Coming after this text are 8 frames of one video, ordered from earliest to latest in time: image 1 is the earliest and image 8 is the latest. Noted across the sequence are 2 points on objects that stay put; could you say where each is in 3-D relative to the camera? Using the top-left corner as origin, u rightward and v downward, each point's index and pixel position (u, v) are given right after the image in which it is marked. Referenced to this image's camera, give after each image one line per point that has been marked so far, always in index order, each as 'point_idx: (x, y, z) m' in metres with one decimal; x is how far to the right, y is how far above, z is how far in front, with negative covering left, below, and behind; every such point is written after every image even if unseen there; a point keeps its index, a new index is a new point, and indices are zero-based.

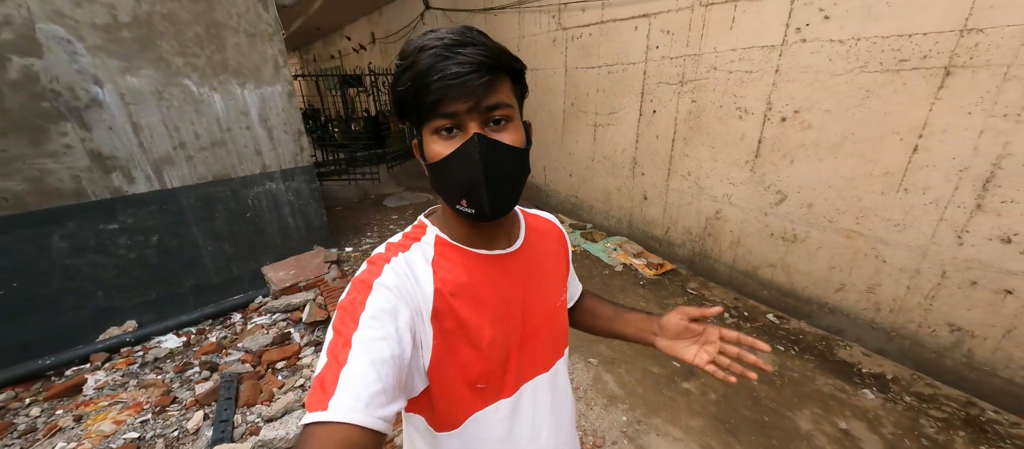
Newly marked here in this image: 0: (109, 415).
0: (-2.3, -1.1, +1.9) m
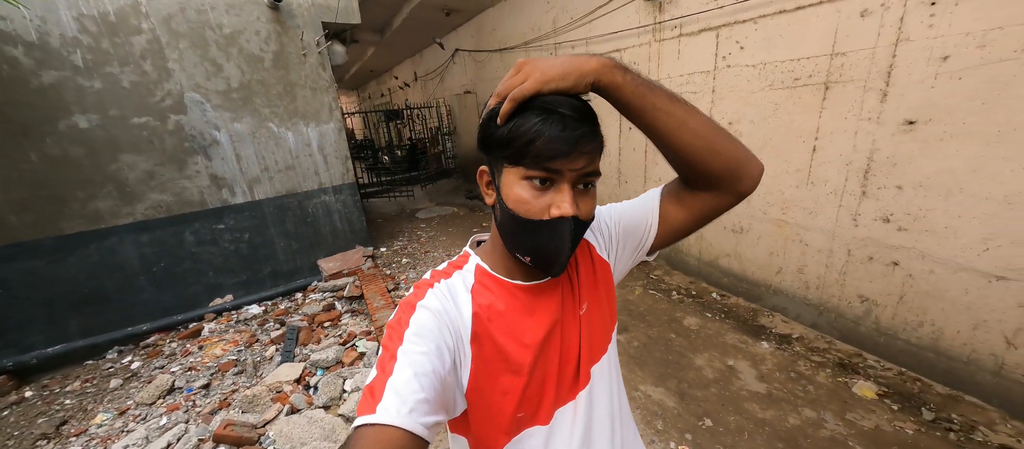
0: (-2.5, -1.0, +2.9) m
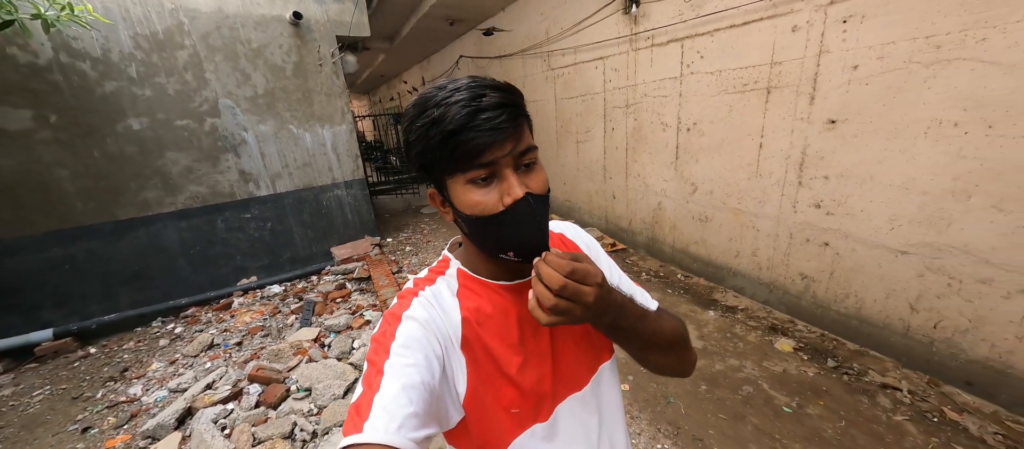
0: (-2.6, -0.9, +3.4) m
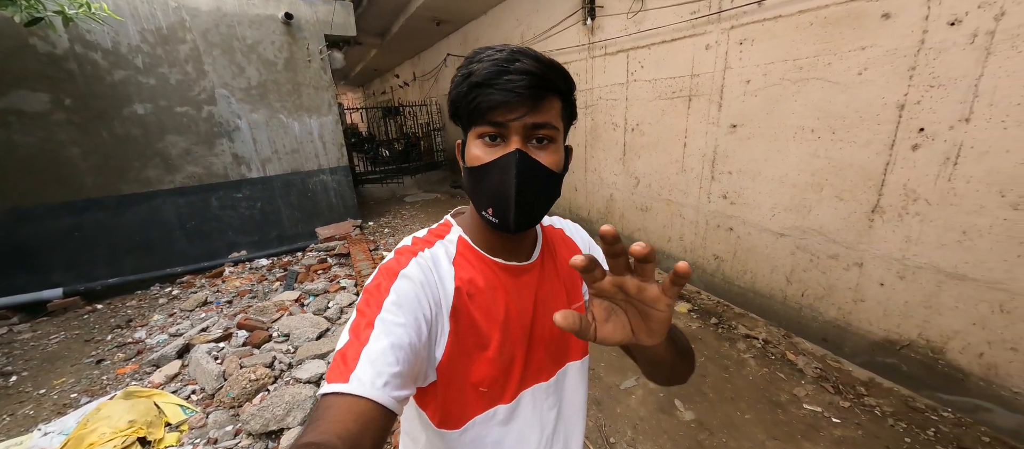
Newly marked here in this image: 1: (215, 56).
0: (-3.0, -0.6, +3.8) m
1: (-3.6, +2.0, +4.2) m
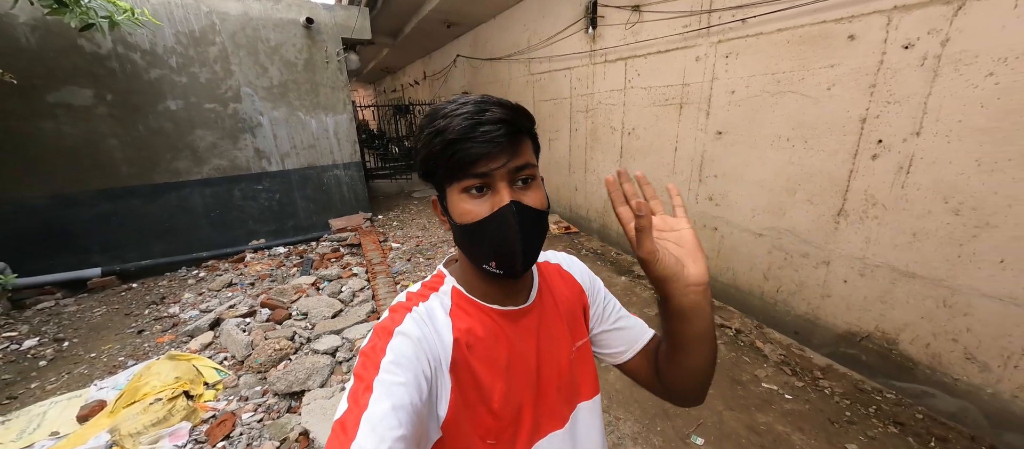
0: (-3.1, -0.5, +4.2) m
1: (-3.5, +2.2, +4.5) m
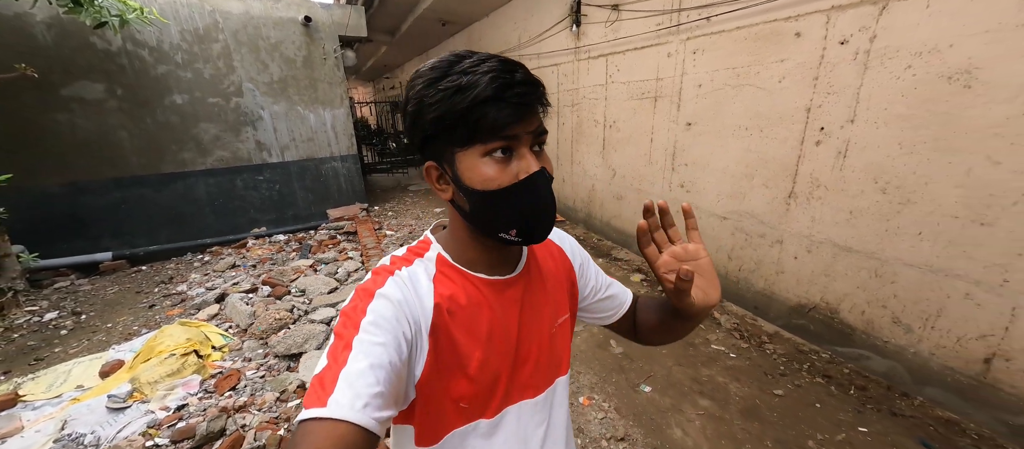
0: (-3.2, -0.3, +4.4) m
1: (-3.7, +2.3, +4.7) m
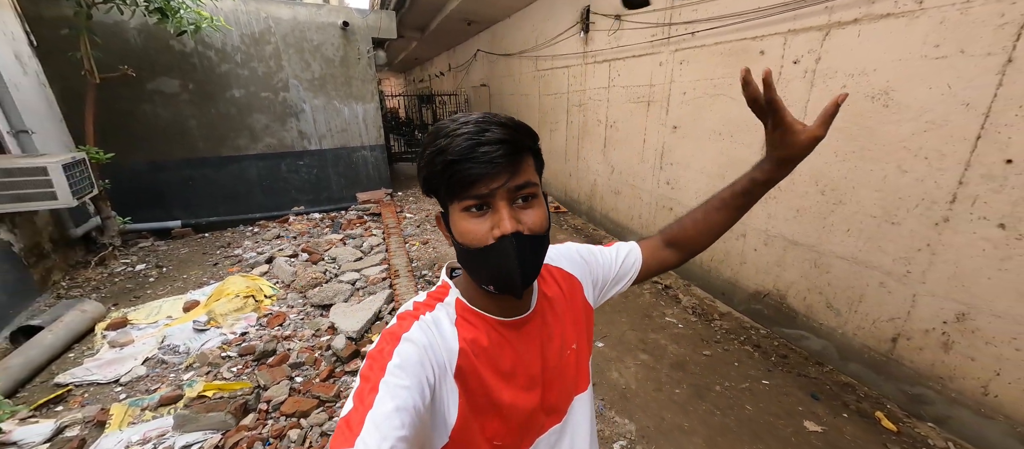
0: (-3.2, 0.0, +5.1) m
1: (-3.5, +2.7, +5.5) m
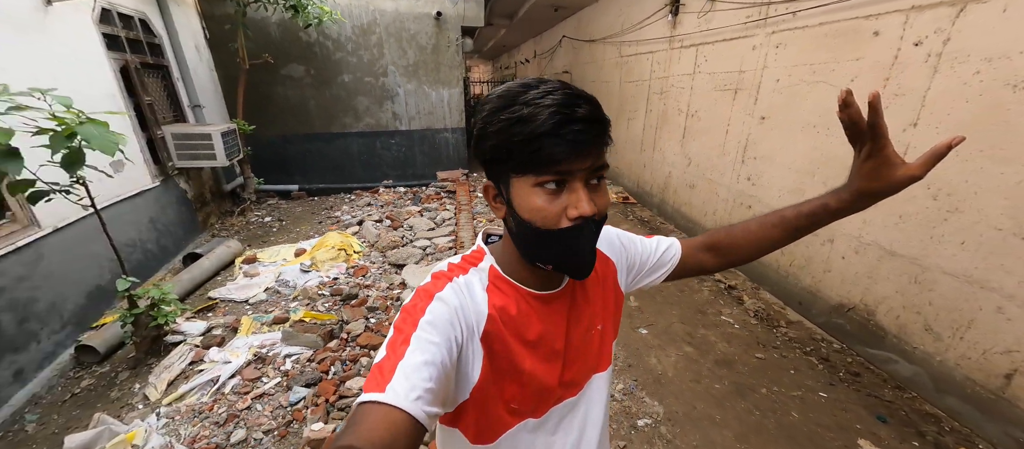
0: (-2.1, +0.5, +5.8) m
1: (-2.2, +3.2, +6.1) m
